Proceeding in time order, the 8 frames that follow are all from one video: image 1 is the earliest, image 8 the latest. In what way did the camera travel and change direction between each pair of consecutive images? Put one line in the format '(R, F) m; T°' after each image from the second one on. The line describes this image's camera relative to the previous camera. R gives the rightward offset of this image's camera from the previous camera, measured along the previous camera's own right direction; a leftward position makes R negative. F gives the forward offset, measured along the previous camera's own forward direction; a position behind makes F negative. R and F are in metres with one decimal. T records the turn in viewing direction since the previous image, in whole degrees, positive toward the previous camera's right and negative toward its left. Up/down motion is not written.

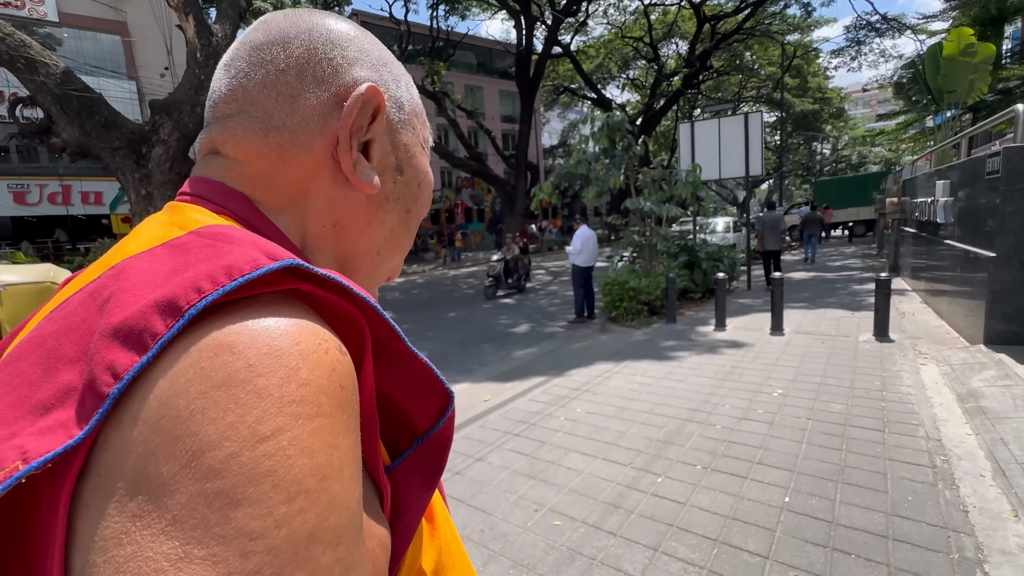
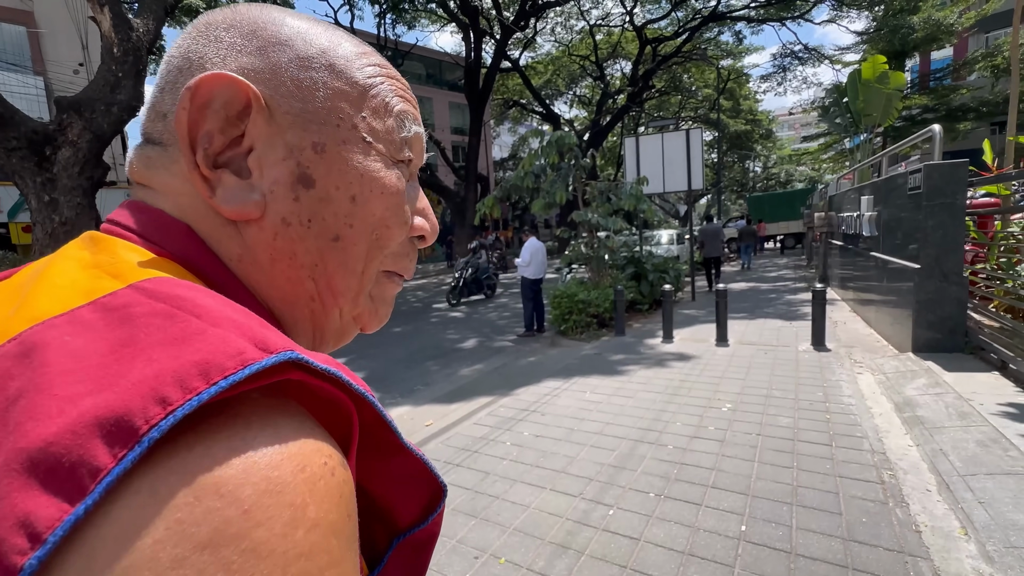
(+0.1, +0.2) m; +6°
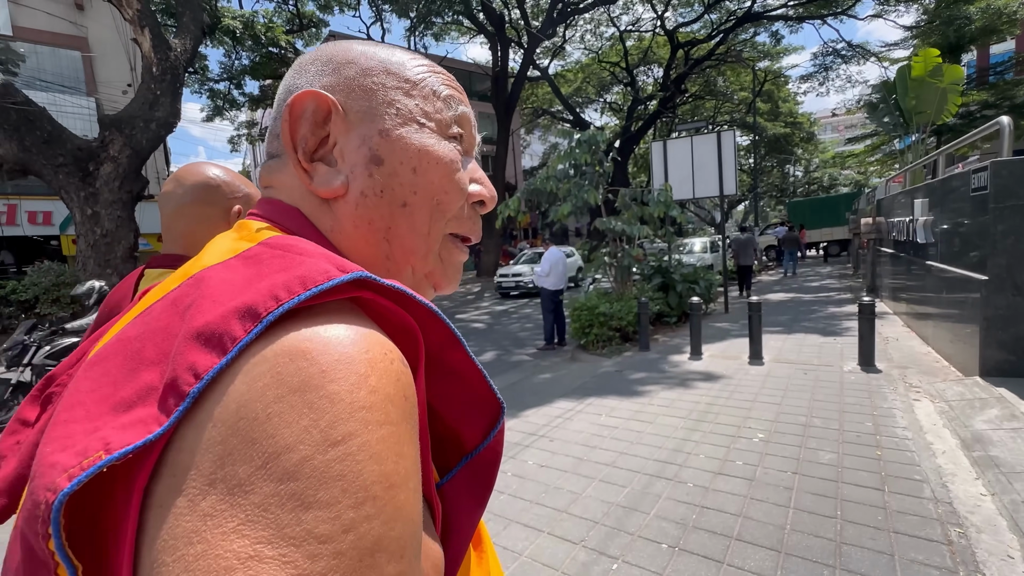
(+0.2, +0.3) m; -4°
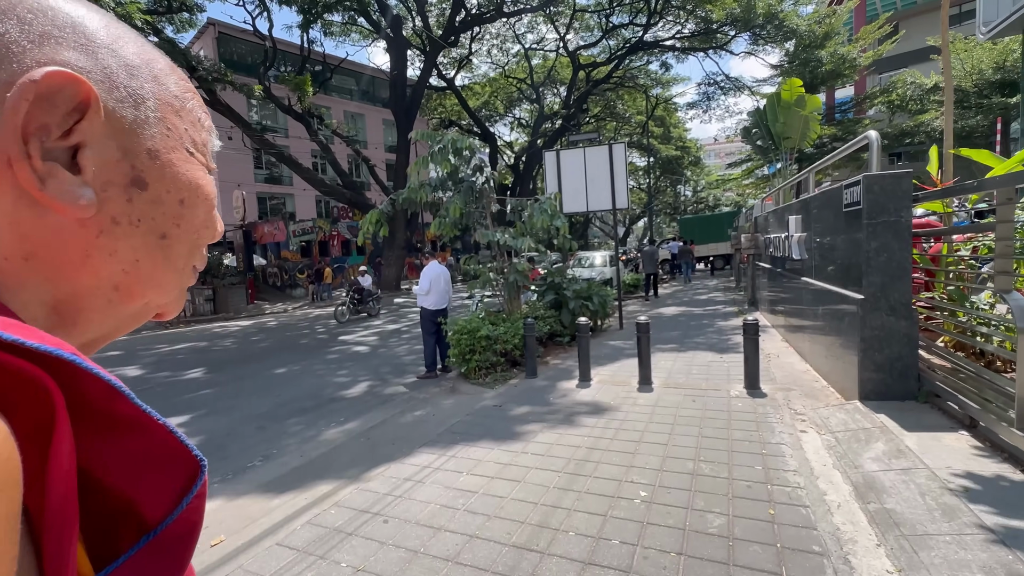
(+0.5, +0.7) m; +11°
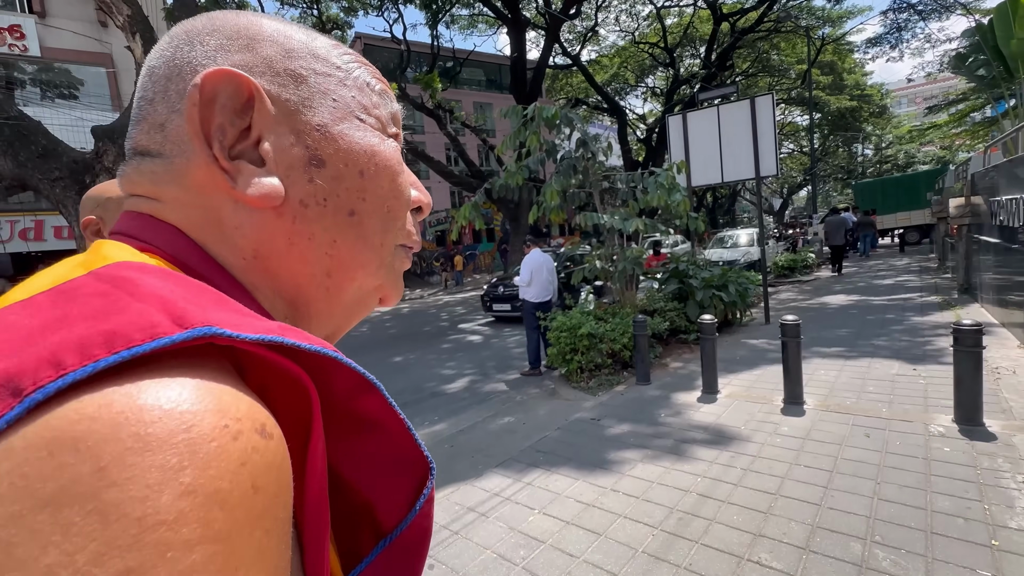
(+0.3, +0.7) m; -17°
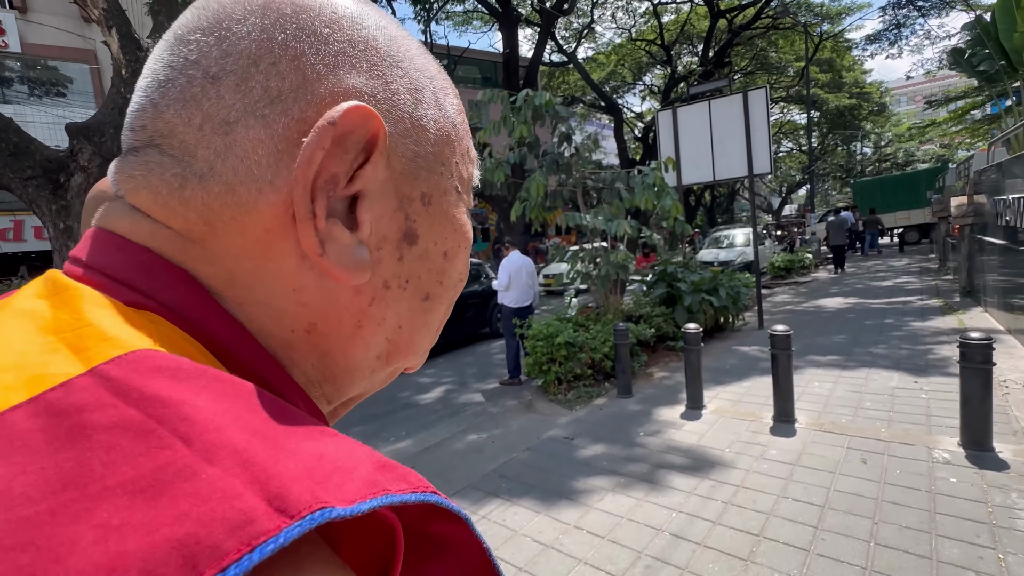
(+0.3, +0.3) m; 0°
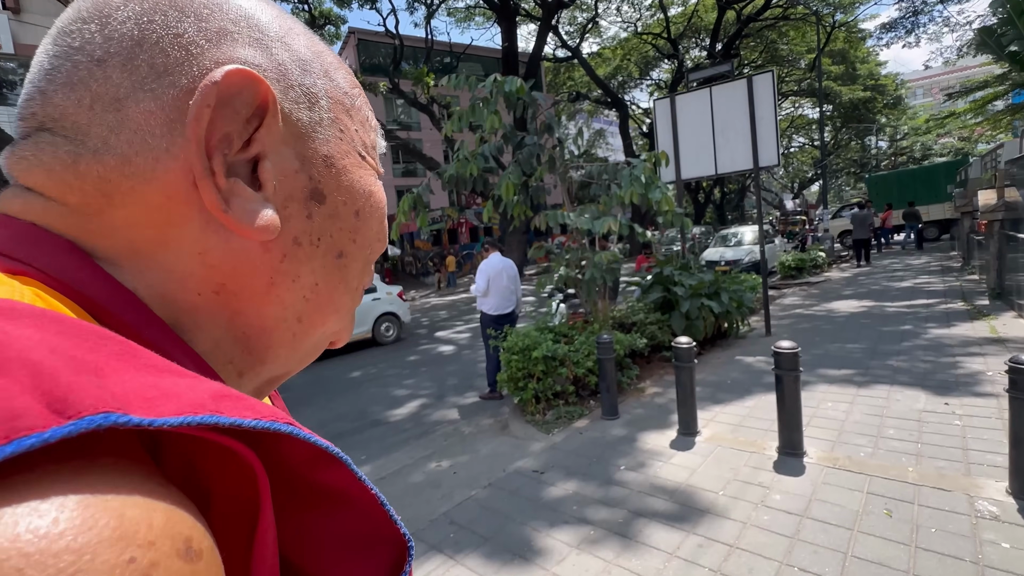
(+0.3, +0.5) m; -1°
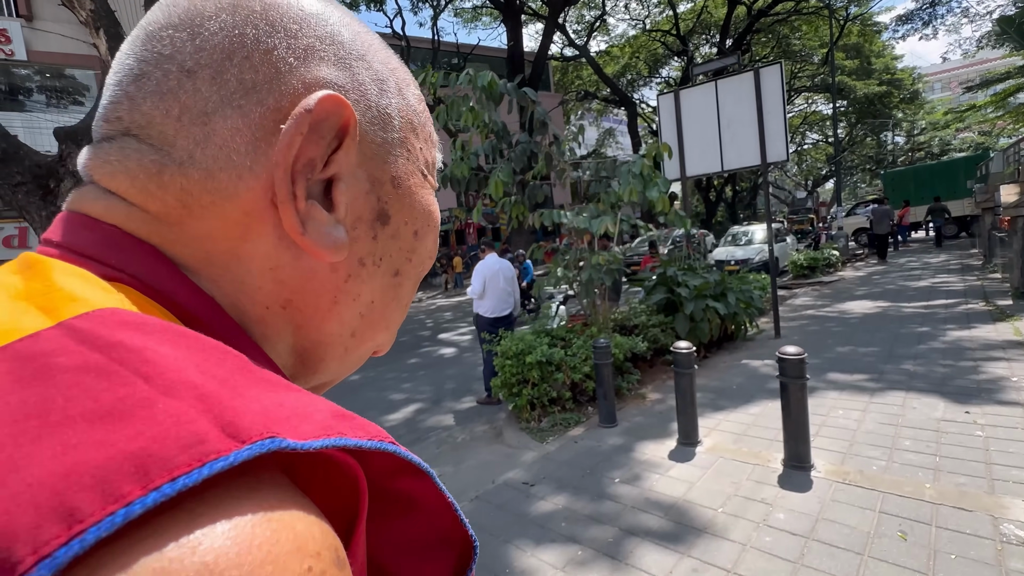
(+0.1, +0.1) m; -1°
